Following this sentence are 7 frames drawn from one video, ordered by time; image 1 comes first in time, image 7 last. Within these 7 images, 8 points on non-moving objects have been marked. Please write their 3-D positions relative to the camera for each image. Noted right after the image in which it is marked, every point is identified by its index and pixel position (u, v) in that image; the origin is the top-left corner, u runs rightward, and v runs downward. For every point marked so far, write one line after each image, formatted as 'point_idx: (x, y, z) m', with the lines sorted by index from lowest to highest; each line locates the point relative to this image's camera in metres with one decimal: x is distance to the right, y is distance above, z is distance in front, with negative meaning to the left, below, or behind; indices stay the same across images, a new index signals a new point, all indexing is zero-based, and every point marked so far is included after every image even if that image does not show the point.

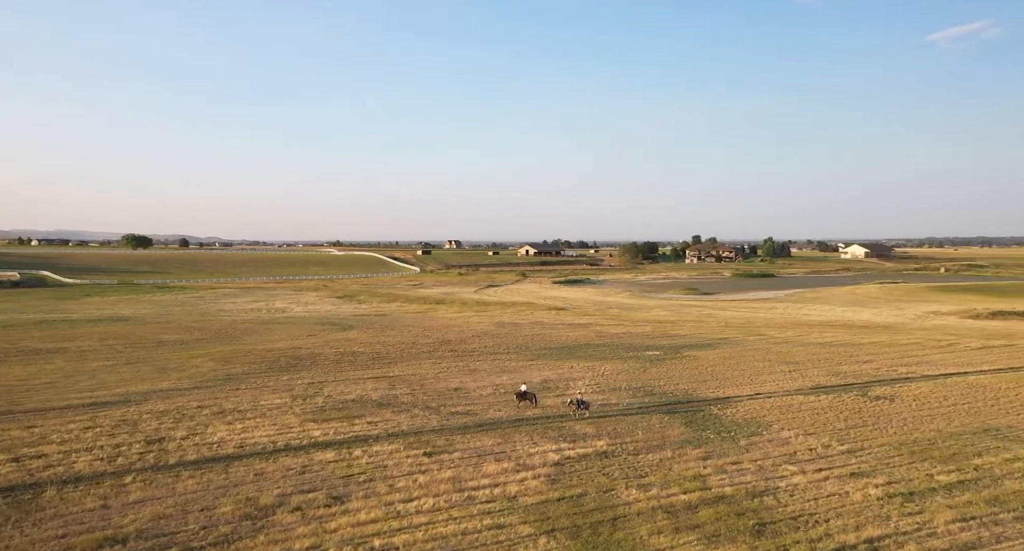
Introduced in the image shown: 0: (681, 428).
0: (+2.9, -2.6, +12.4) m
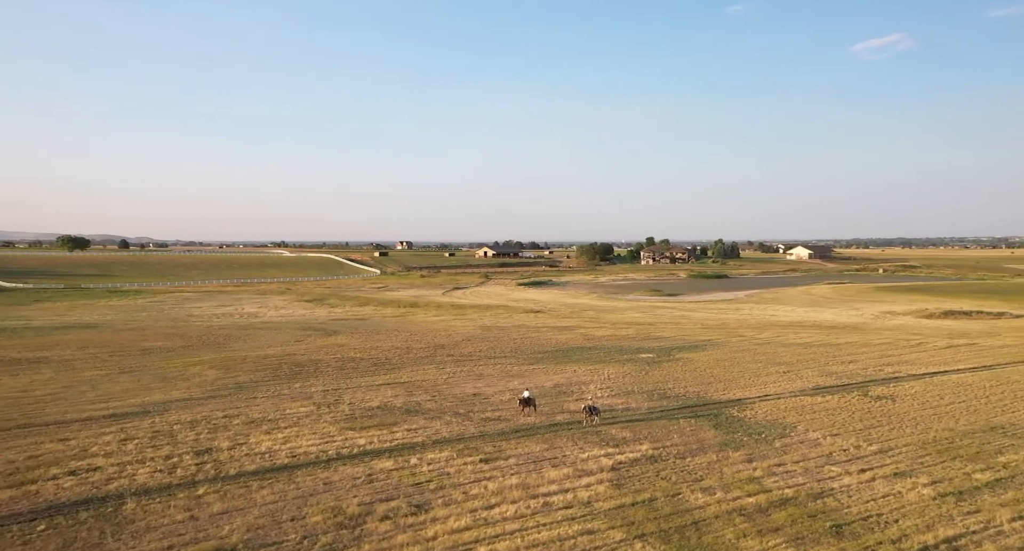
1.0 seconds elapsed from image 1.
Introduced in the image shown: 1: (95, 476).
0: (+3.5, -2.7, +12.6) m
1: (-4.5, -2.2, +8.0) m
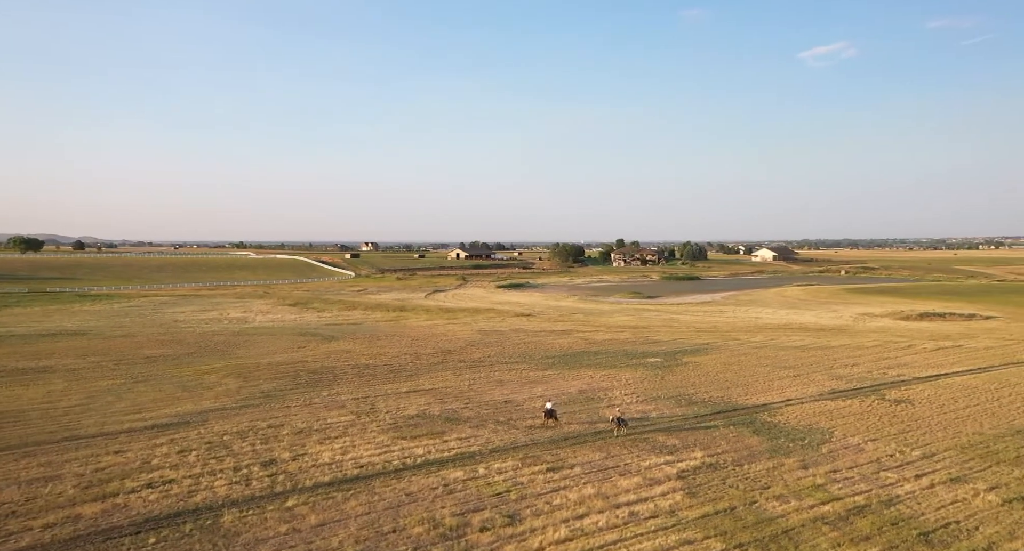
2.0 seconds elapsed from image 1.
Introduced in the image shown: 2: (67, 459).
0: (+4.3, -2.8, +12.7) m
1: (-3.6, -2.3, +8.0) m
2: (-6.0, -2.5, +9.9) m
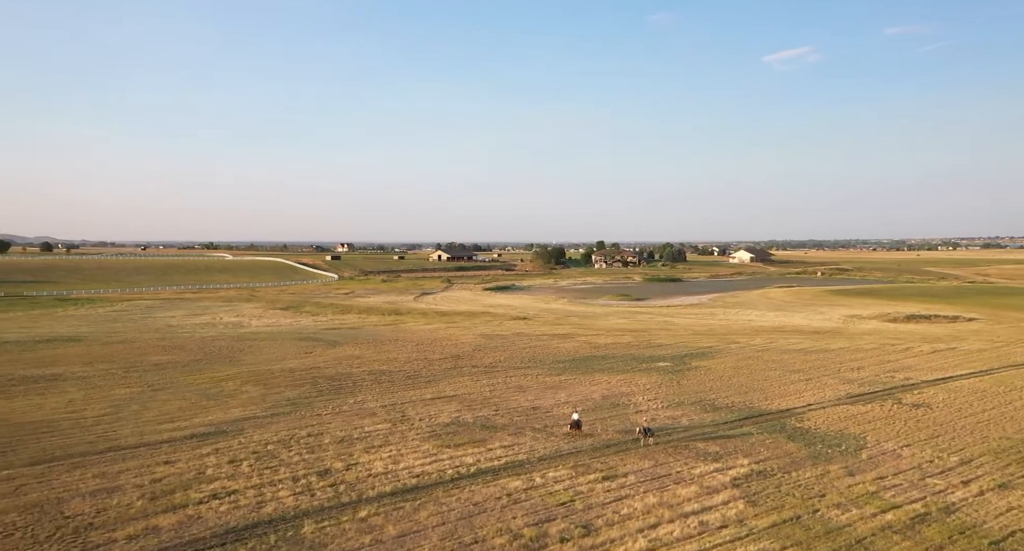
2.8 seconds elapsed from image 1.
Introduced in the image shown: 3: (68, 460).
0: (+4.9, -2.9, +12.7) m
1: (-3.0, -2.4, +8.1) m
2: (-5.3, -2.6, +10.0) m
3: (-6.4, -2.7, +10.7) m
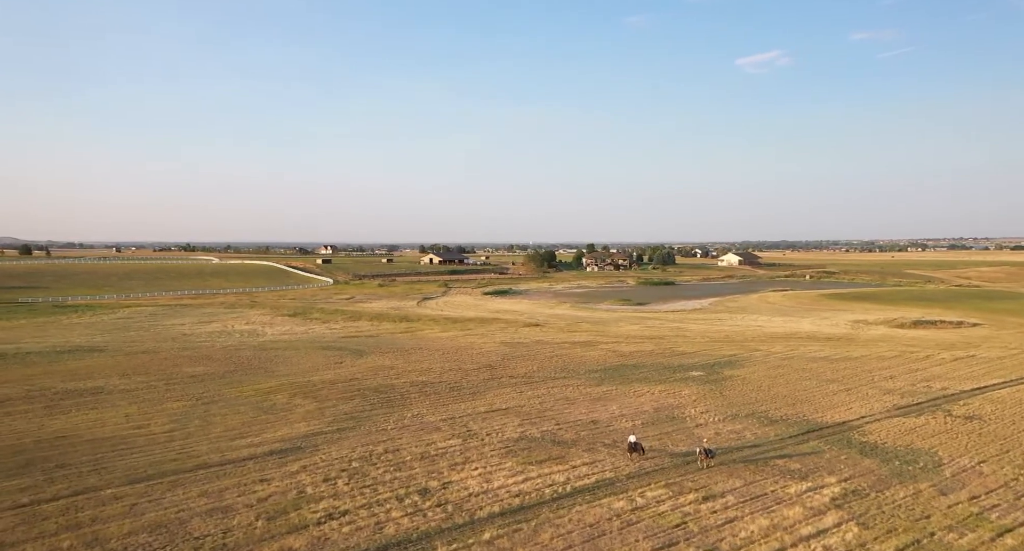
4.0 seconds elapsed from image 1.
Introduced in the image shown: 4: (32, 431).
0: (+6.2, -3.2, +12.7) m
1: (-1.7, -2.7, +8.2) m
2: (-4.0, -2.9, +10.1) m
3: (-5.1, -3.0, +10.9) m
4: (-11.0, -3.6, +16.9) m
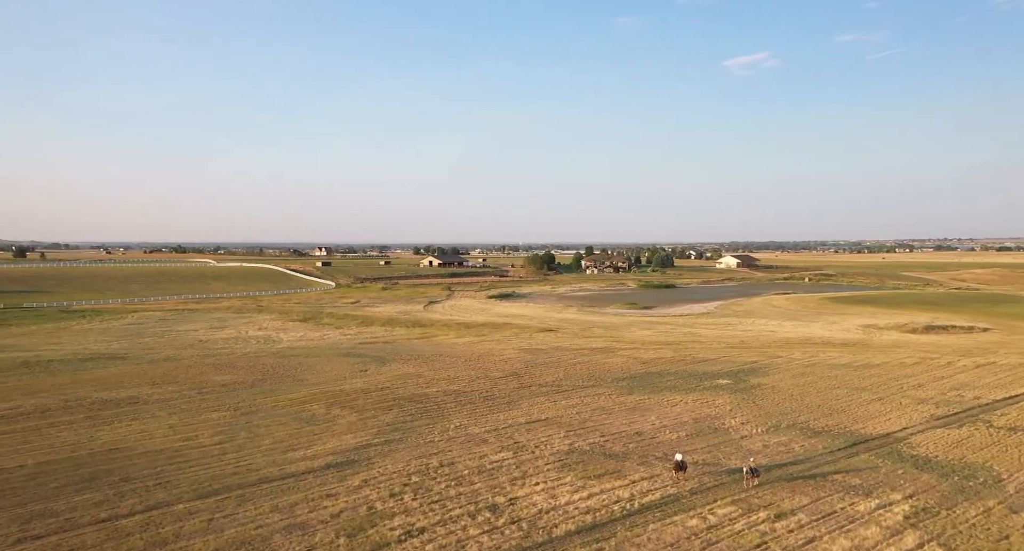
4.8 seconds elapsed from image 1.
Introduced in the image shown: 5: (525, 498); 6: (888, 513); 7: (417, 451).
0: (+7.2, -3.5, +12.6) m
1: (-0.8, -2.9, +8.2) m
2: (-3.1, -3.2, +10.2) m
3: (-4.2, -3.2, +11.0) m
4: (-10.0, -3.9, +17.2) m
5: (+0.1, -3.1, +10.3) m
6: (+4.8, -3.1, +9.7) m
7: (-1.9, -3.5, +14.7) m
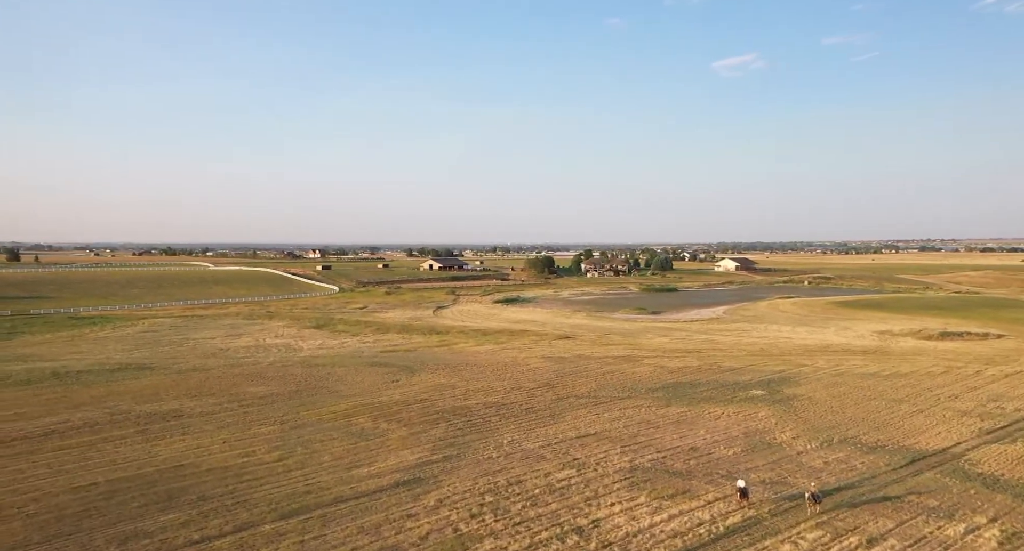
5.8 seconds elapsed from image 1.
0: (+8.4, -3.8, +12.5) m
1: (+0.2, -3.2, +8.3) m
2: (-2.0, -3.5, +10.3) m
3: (-3.0, -3.6, +11.1) m
4: (-8.7, -4.3, +17.4) m
5: (+1.3, -3.4, +10.3) m
6: (+5.9, -3.4, +9.6) m
7: (-0.7, -3.8, +14.8) m
